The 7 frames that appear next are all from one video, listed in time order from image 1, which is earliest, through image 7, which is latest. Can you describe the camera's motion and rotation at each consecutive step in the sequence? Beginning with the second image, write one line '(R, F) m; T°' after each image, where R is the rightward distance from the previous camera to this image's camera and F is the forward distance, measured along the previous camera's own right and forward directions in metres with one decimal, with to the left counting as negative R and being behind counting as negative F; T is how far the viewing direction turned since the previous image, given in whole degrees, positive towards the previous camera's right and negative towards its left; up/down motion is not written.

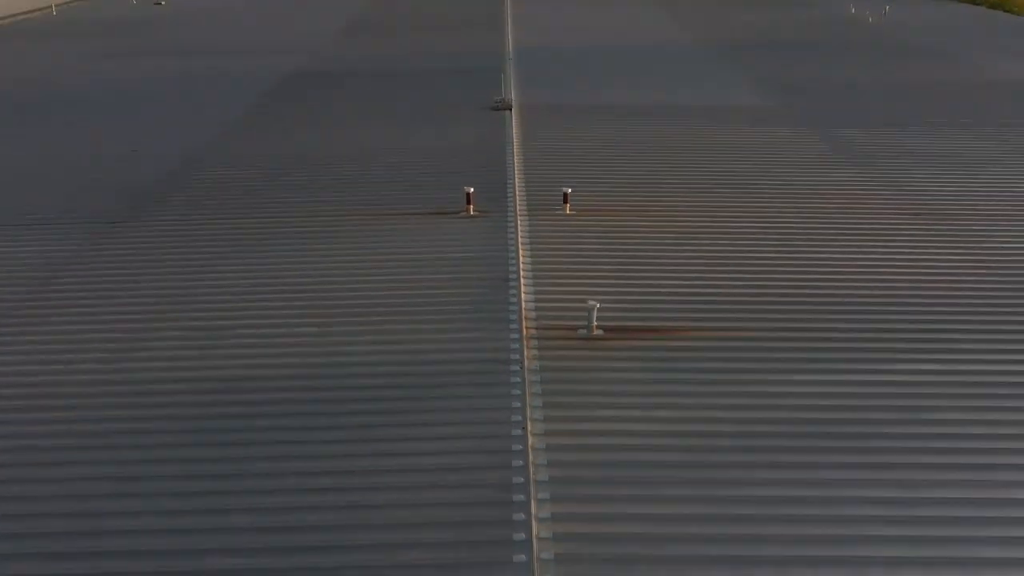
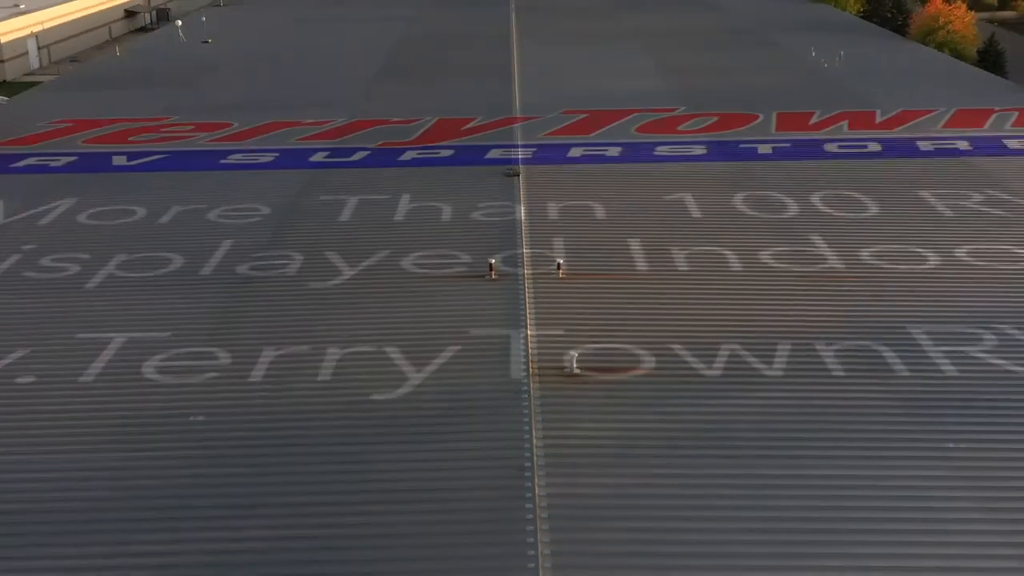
(0.0, -0.8) m; 0°
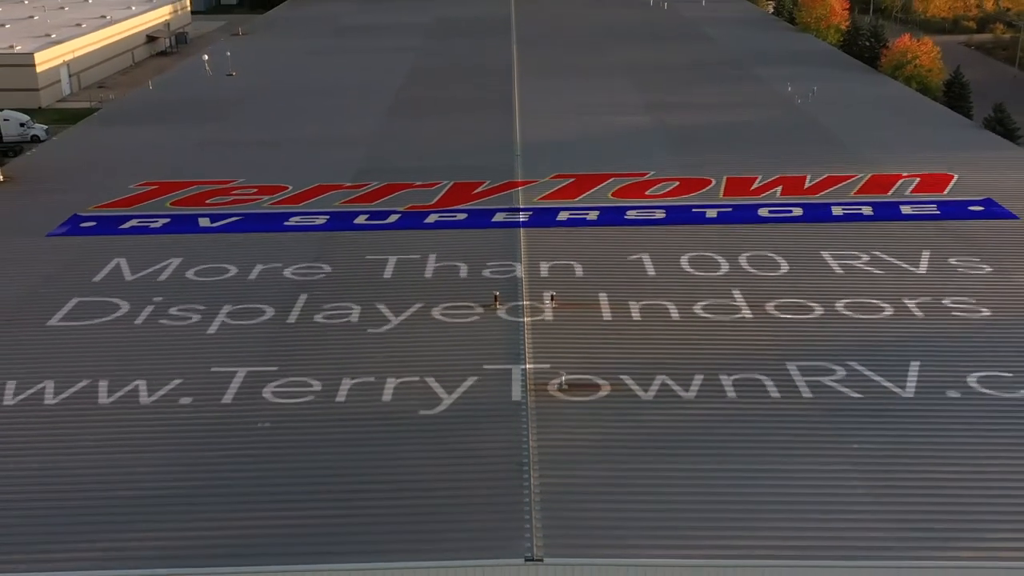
(0.0, -1.7) m; 0°
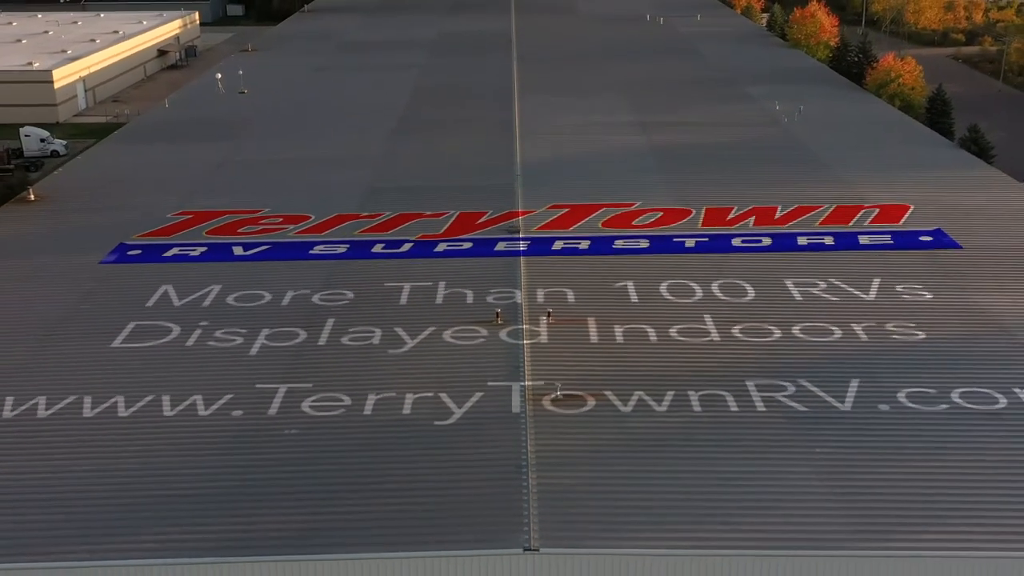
(0.0, -0.9) m; 0°
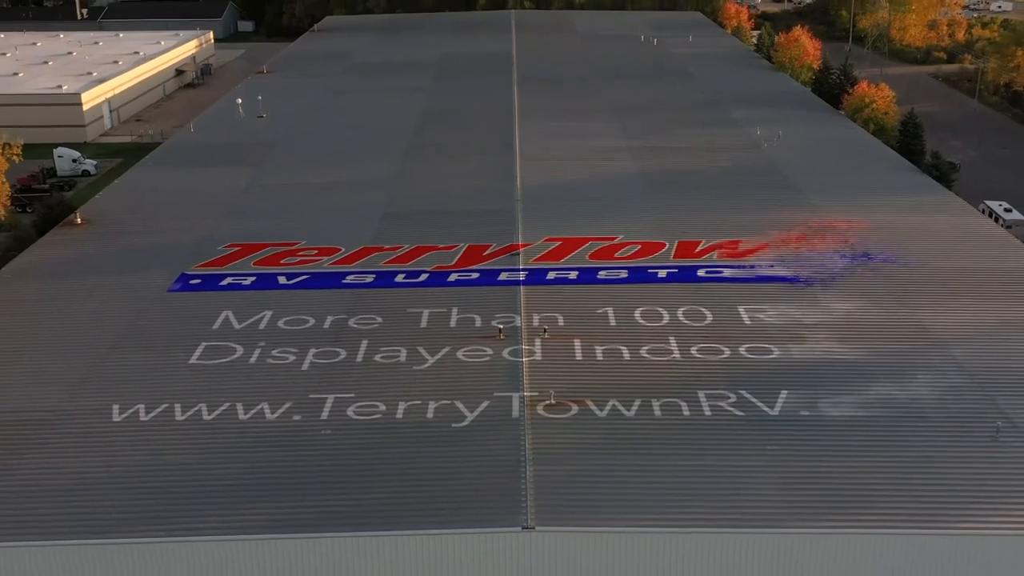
(0.0, -1.7) m; 0°
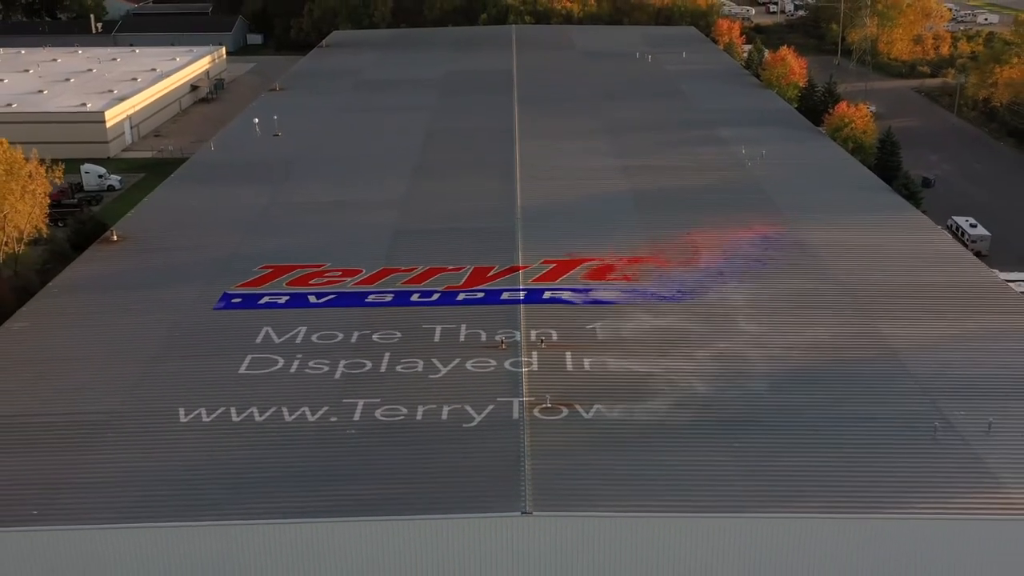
(0.0, -1.6) m; 0°
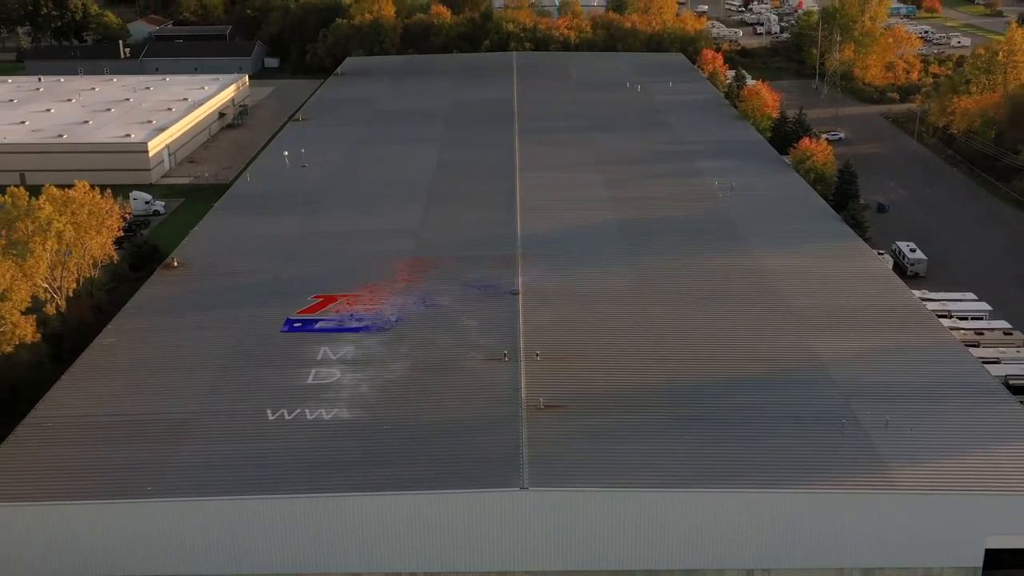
(0.0, -3.4) m; 0°
